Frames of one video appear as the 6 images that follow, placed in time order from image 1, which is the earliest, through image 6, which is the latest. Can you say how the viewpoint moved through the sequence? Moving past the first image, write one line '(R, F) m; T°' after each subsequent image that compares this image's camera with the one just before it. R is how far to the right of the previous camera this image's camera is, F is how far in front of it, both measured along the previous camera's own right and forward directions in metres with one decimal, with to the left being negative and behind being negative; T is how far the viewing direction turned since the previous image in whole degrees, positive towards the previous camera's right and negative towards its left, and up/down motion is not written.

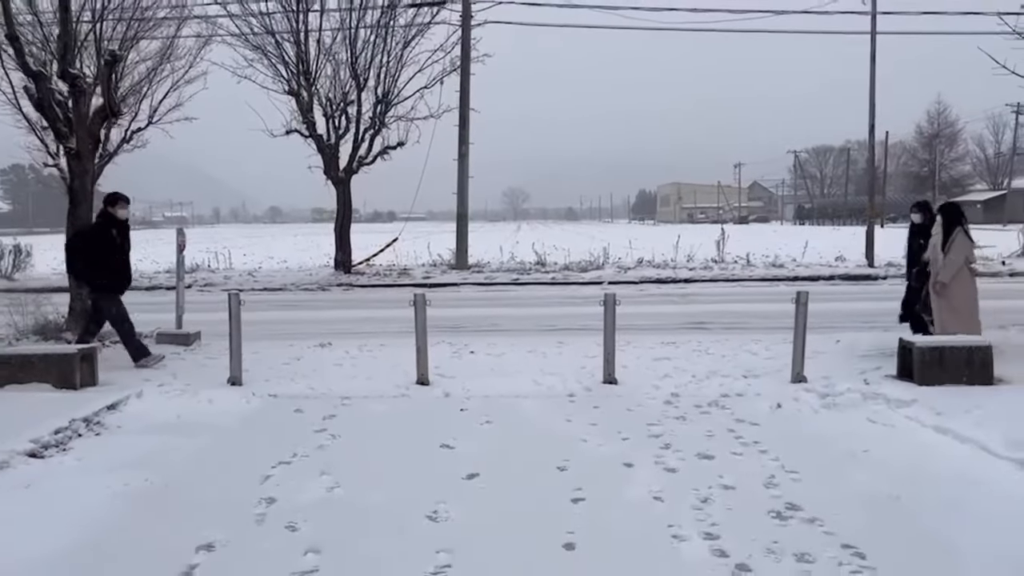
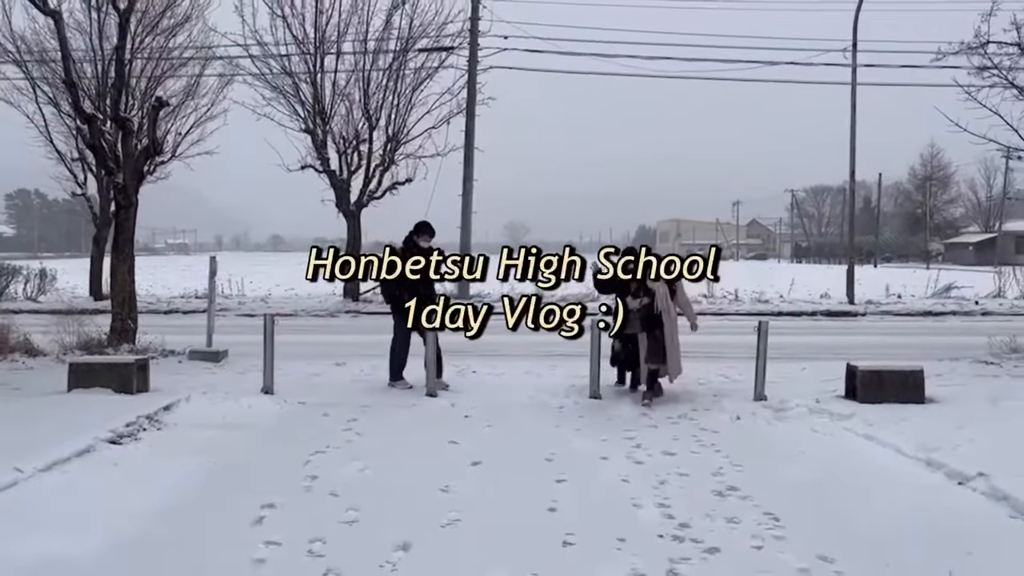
(0.0, -1.3) m; 0°
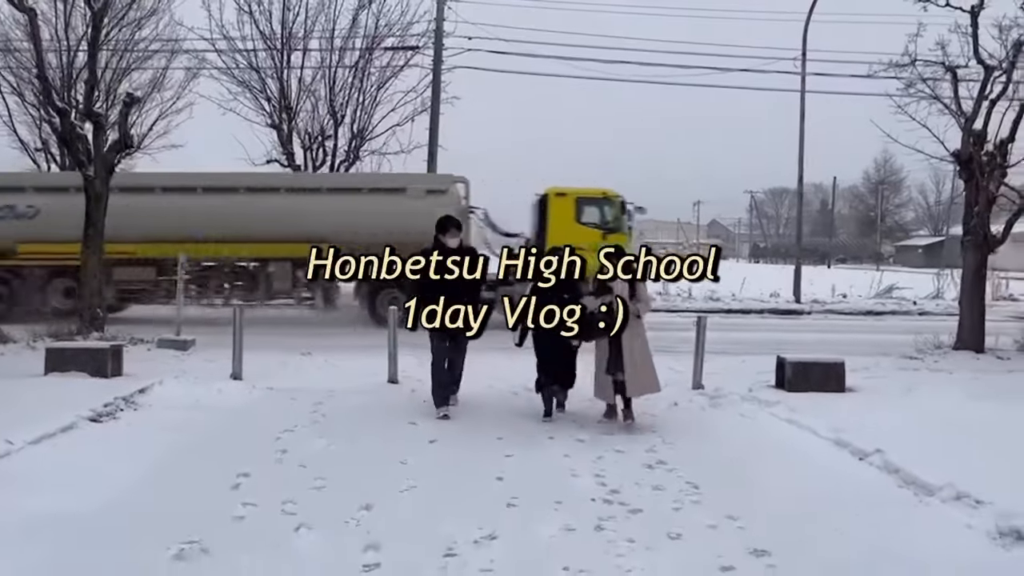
(+0.1, -0.7) m; +2°
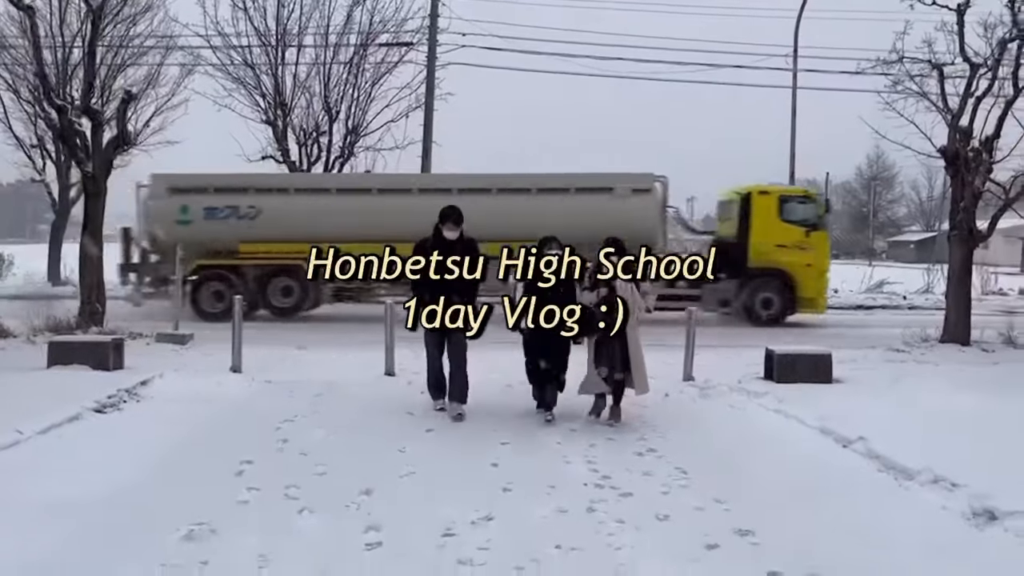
(0.0, -0.2) m; 0°
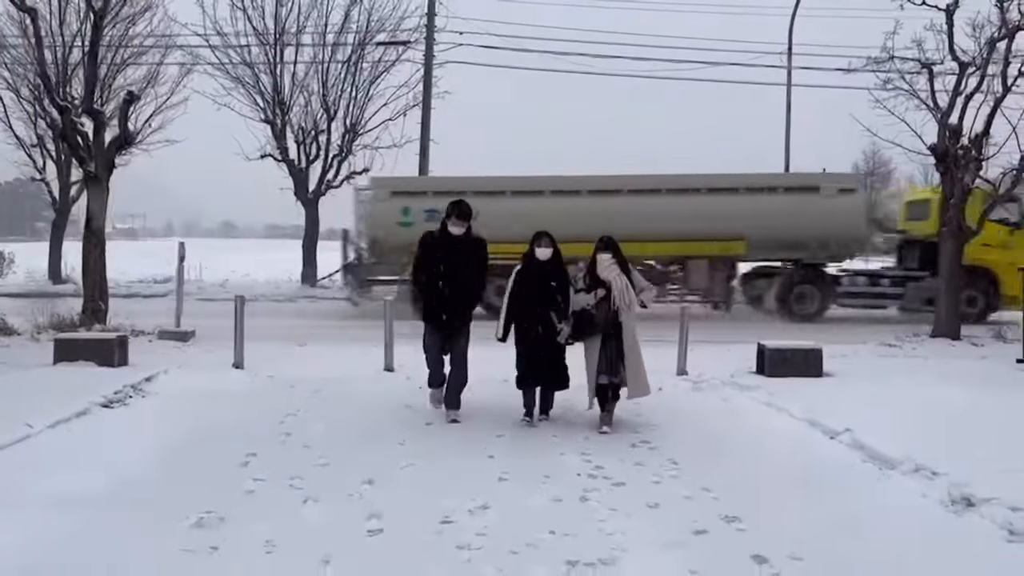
(0.0, -0.2) m; 0°
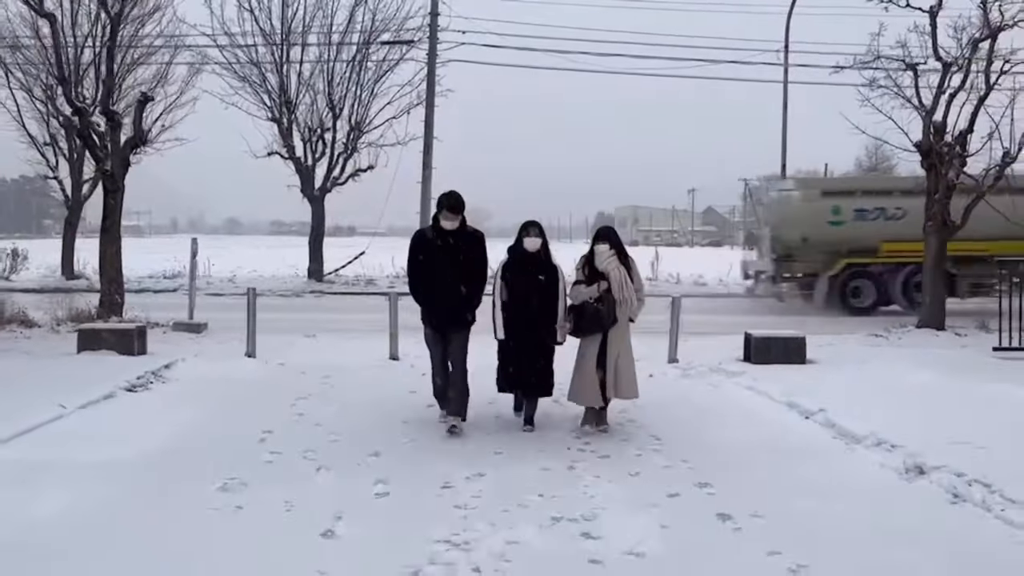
(+0.1, -0.5) m; 0°
